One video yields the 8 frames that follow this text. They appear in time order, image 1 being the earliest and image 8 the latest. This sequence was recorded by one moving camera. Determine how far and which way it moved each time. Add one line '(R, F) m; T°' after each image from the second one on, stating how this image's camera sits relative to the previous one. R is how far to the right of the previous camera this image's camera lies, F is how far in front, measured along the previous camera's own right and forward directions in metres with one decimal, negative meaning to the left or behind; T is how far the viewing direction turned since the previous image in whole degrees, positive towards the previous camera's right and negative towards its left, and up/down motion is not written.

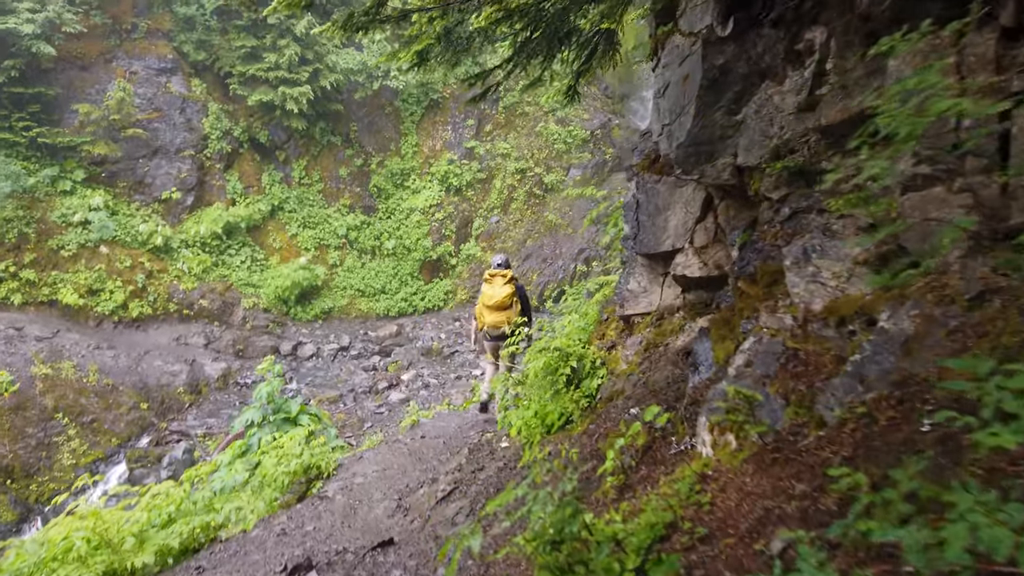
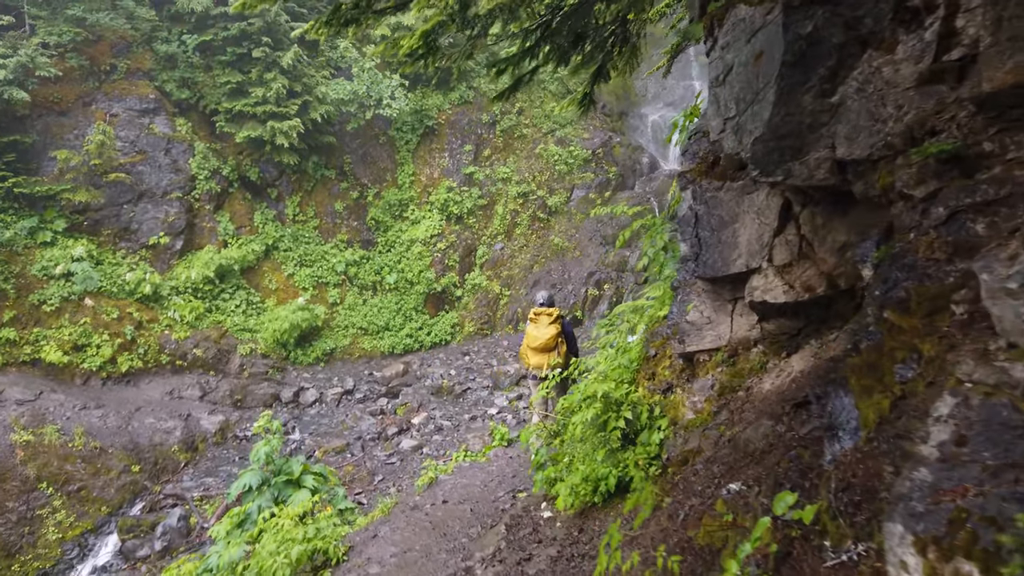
(-0.2, +0.7) m; 0°
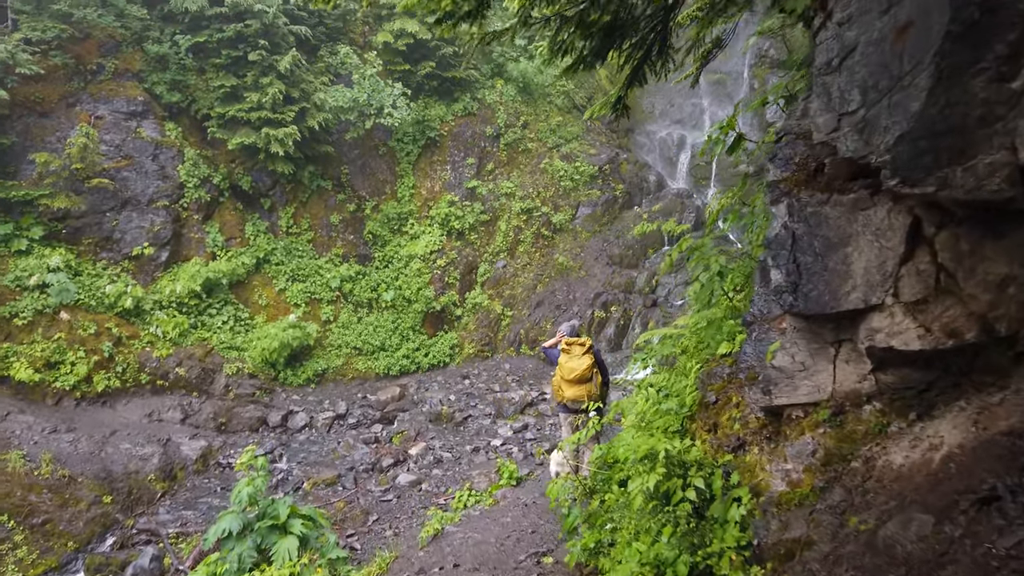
(-0.2, +0.7) m; +1°
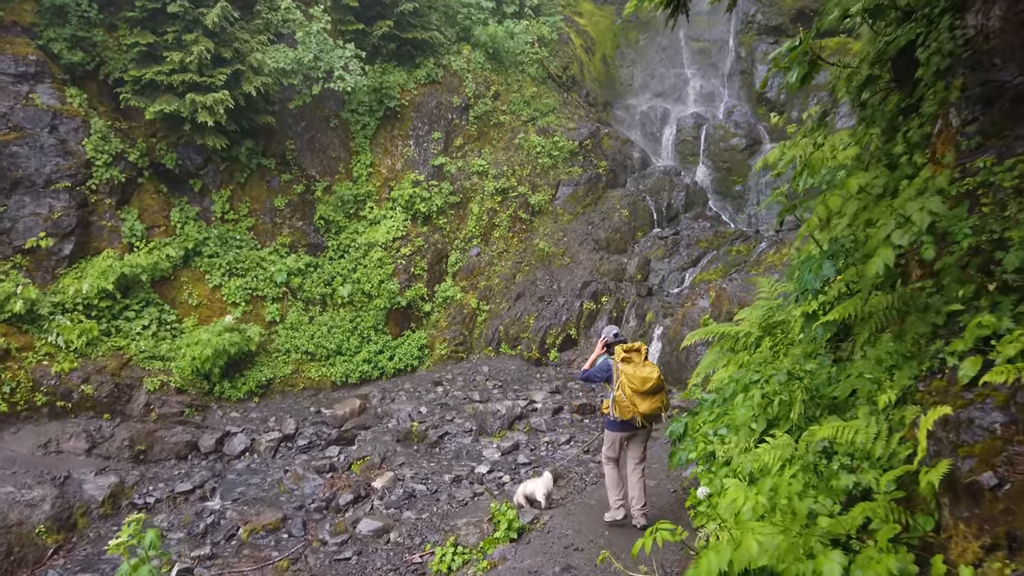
(-0.2, +1.9) m; +3°
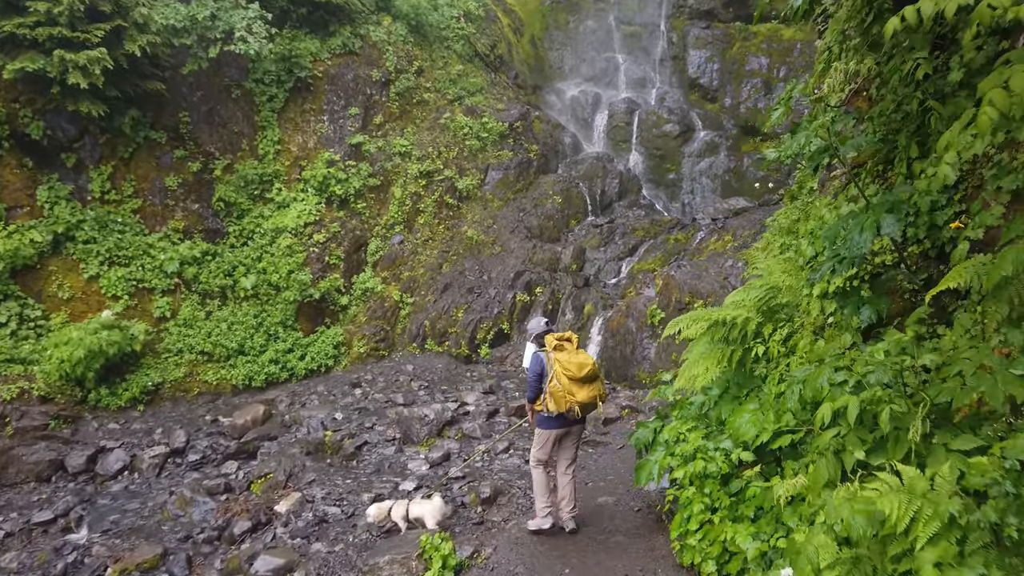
(-0.1, +1.1) m; +6°
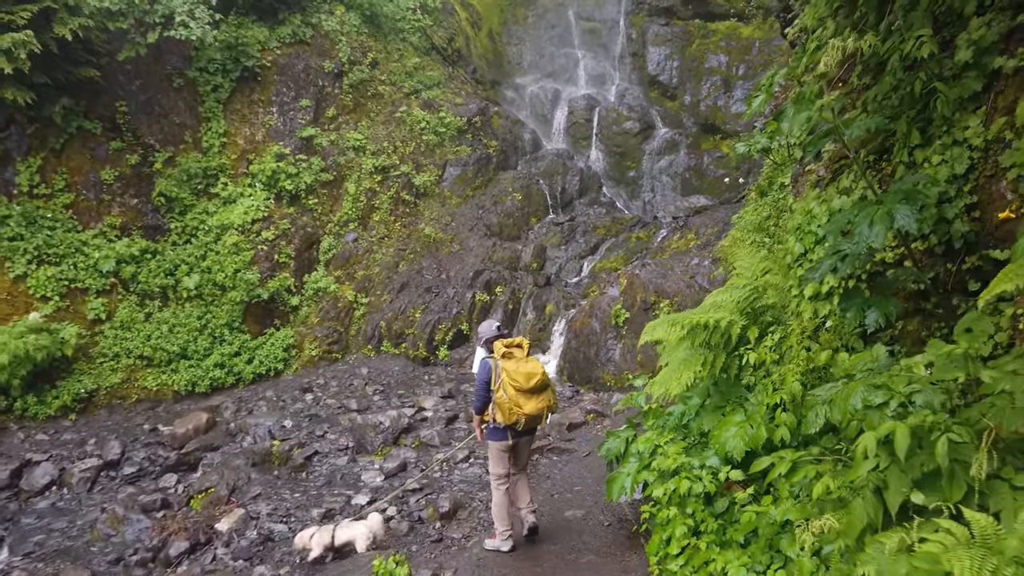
(0.0, +0.4) m; +3°
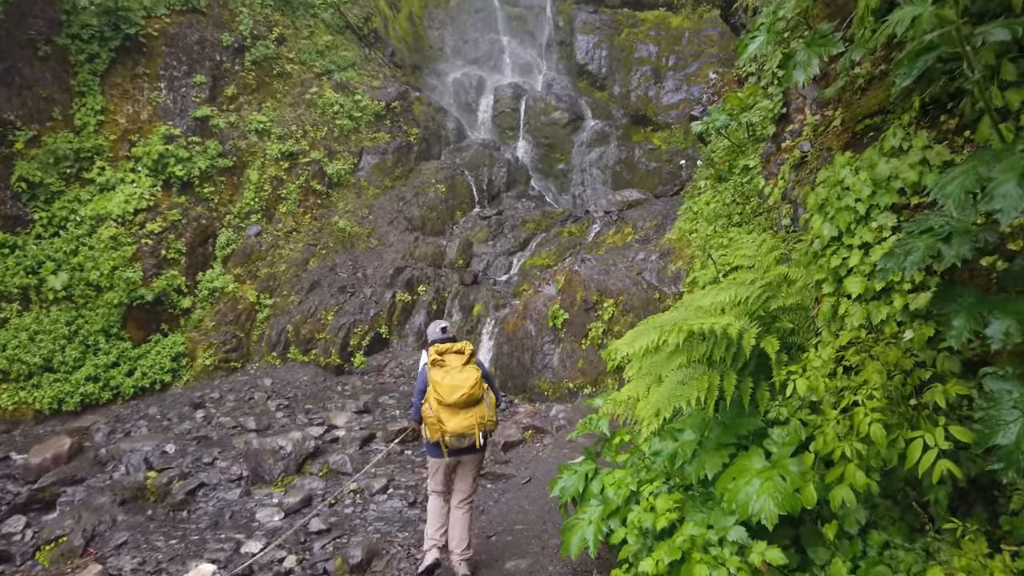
(0.0, +0.9) m; +6°
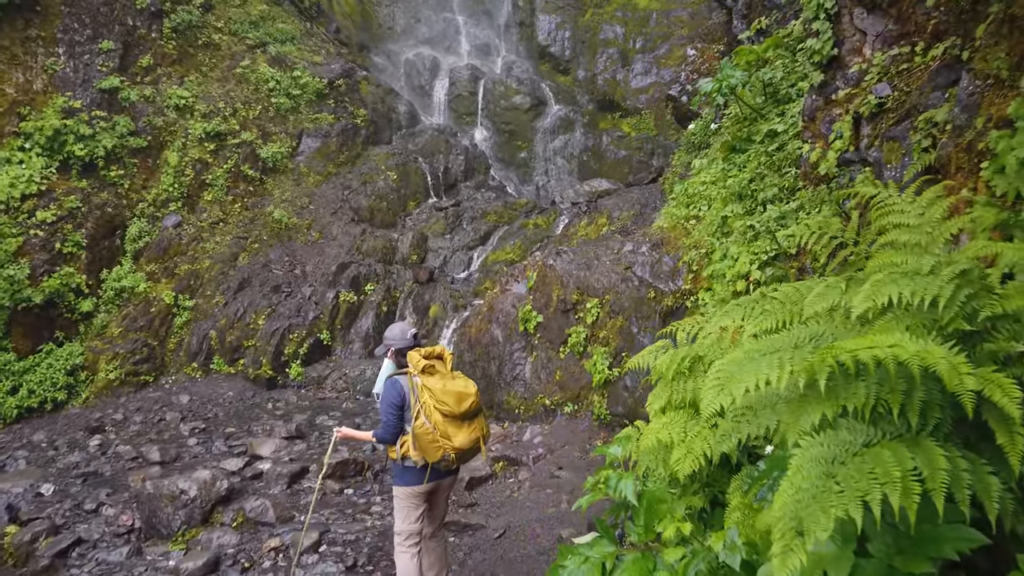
(-0.1, +1.2) m; +4°
